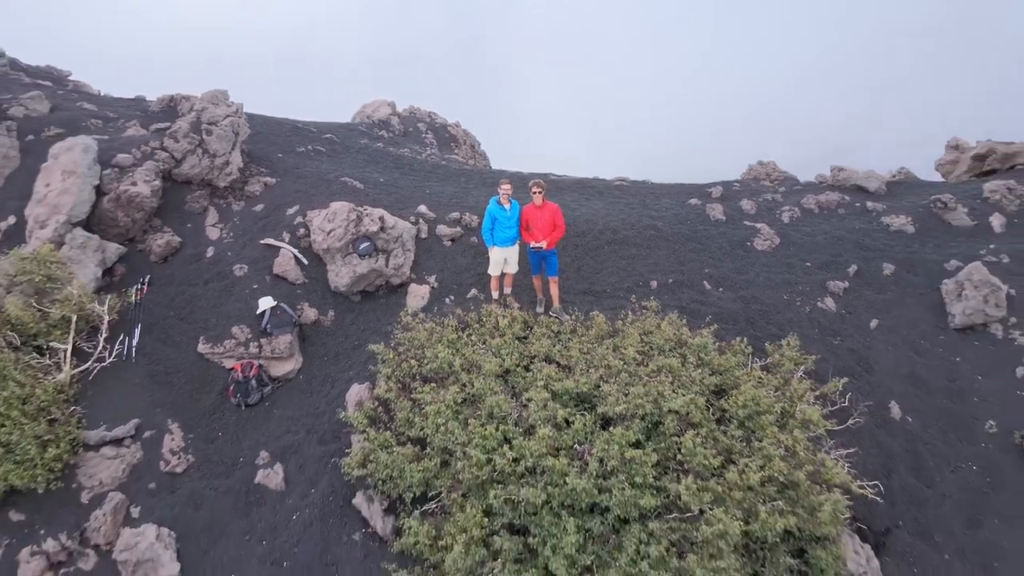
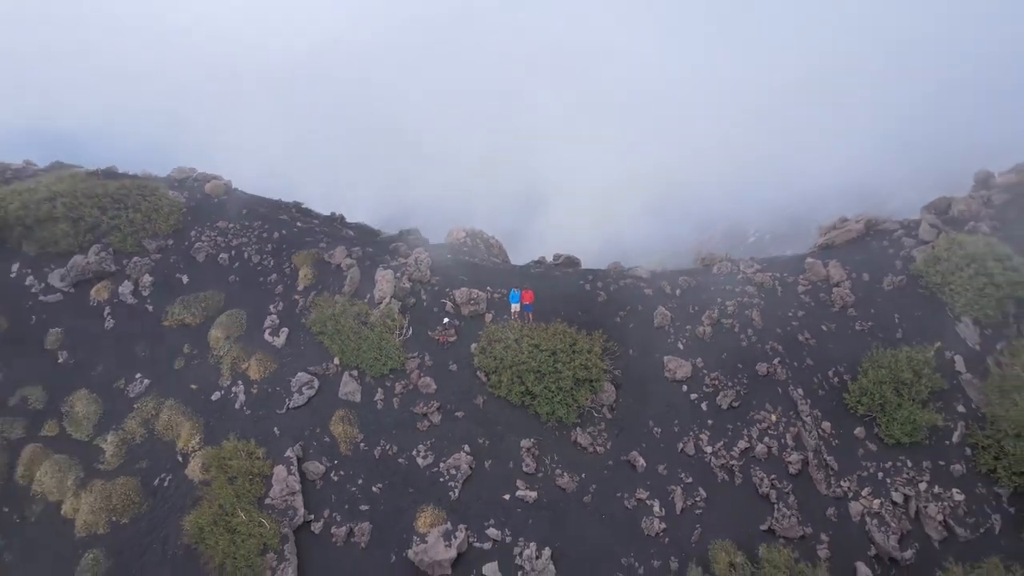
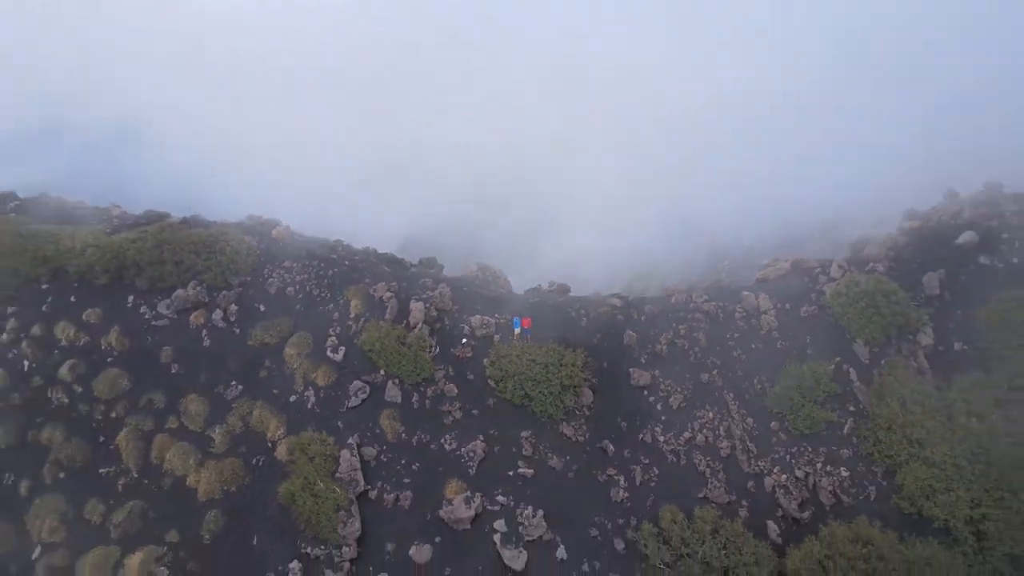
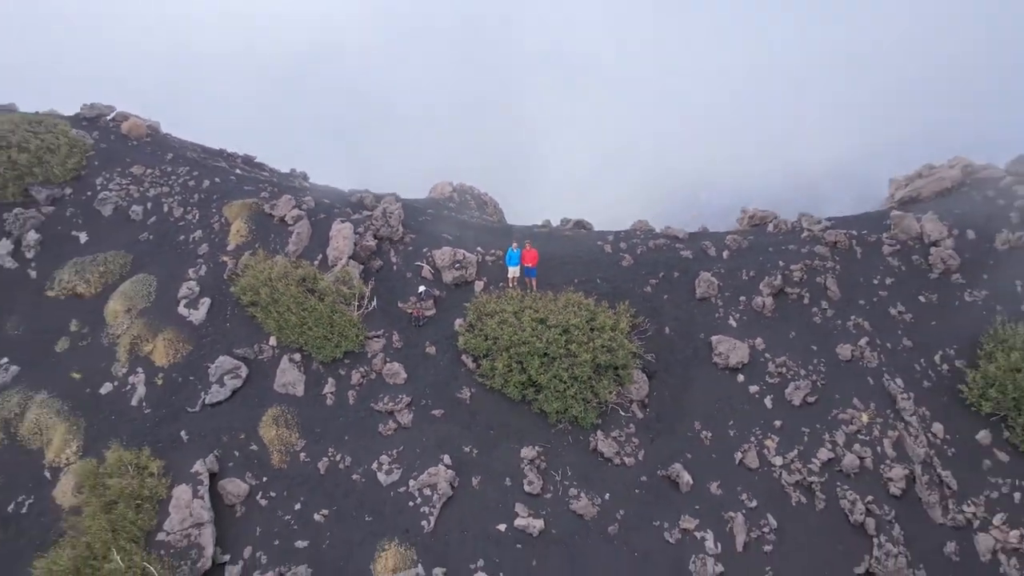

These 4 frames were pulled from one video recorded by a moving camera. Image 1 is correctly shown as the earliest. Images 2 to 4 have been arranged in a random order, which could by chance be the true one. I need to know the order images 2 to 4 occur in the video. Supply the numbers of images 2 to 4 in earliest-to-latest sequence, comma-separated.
4, 2, 3
